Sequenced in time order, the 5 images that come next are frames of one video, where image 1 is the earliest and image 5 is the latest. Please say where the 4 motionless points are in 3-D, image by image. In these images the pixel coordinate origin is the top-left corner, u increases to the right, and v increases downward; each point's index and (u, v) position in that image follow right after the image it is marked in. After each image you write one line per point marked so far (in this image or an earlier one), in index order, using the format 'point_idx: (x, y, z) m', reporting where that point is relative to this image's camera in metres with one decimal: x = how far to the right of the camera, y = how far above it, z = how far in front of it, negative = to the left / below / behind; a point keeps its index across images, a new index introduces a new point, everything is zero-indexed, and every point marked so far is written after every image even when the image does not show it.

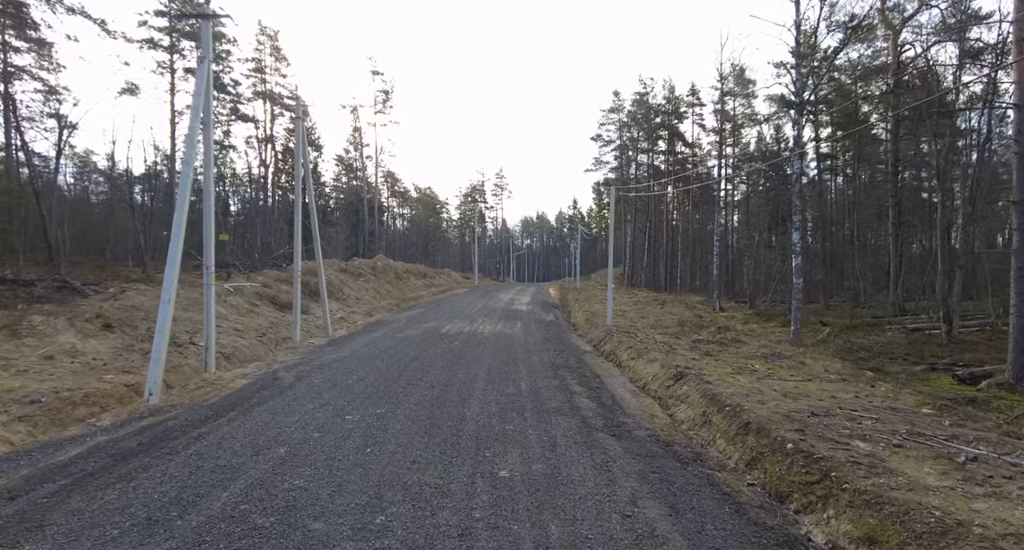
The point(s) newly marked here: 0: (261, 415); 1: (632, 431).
0: (-2.7, -1.5, +5.8) m
1: (+1.3, -1.6, +5.4) m
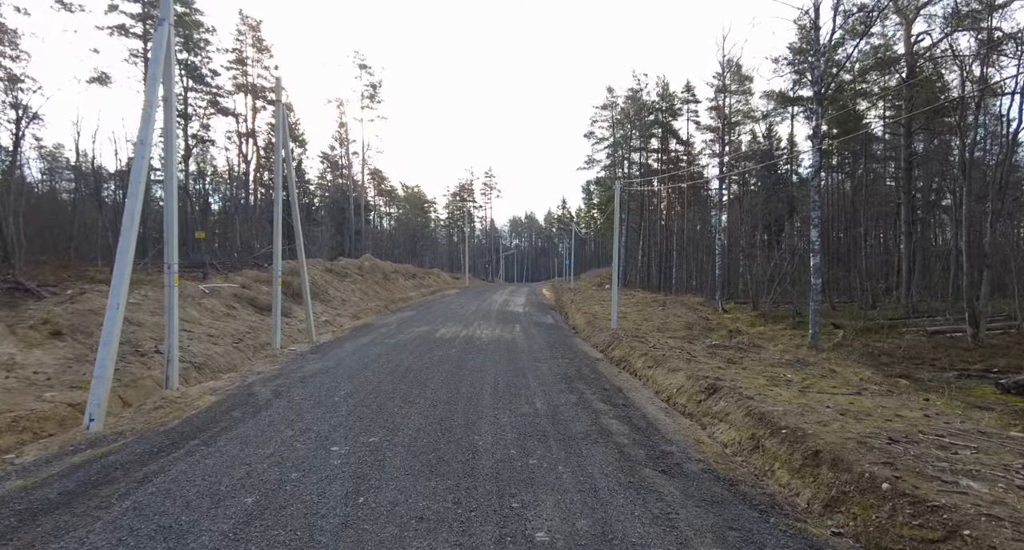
0: (-2.5, -1.5, +4.7) m
1: (+1.5, -1.6, +4.5) m
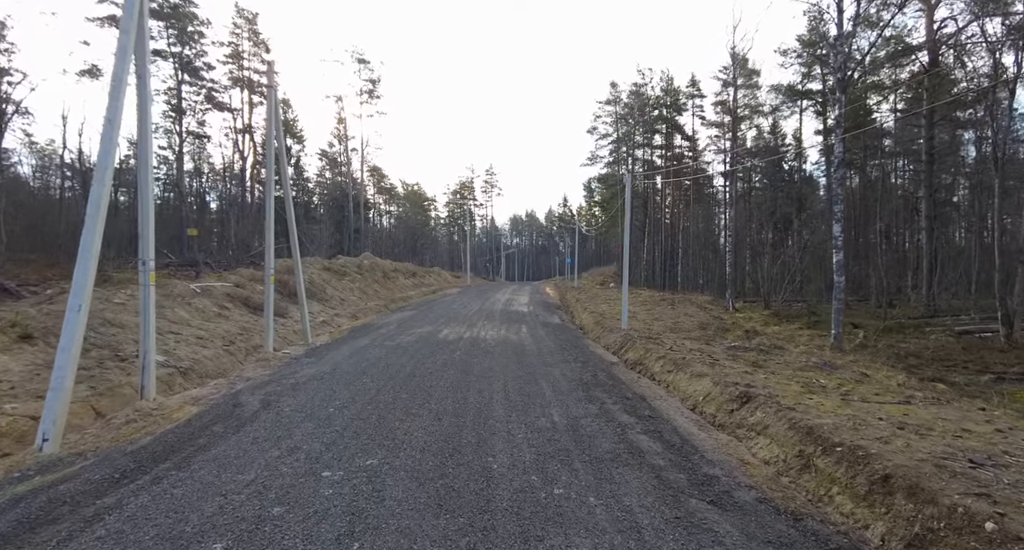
0: (-2.4, -1.5, +4.1) m
1: (+1.6, -1.6, +3.8) m
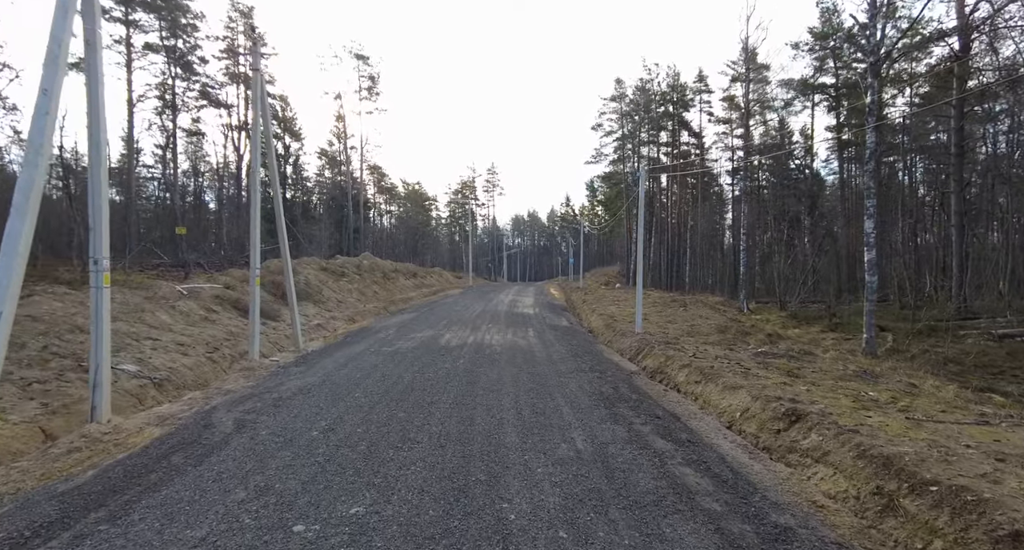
0: (-2.3, -1.5, +3.2) m
1: (+1.7, -1.6, +3.0) m
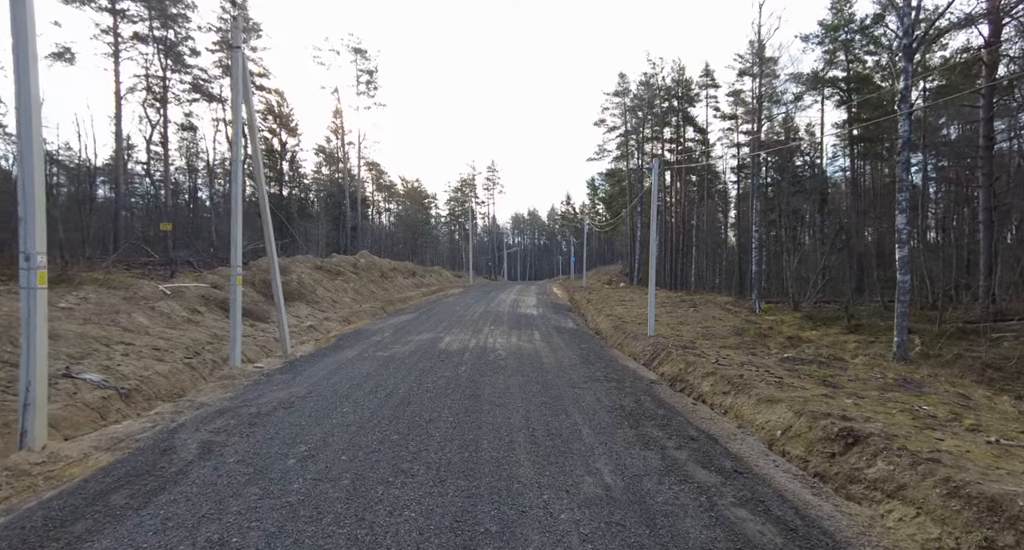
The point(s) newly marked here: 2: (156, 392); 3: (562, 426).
0: (-2.1, -1.5, +2.4) m
1: (+1.9, -1.6, +2.2) m
2: (-5.0, -1.6, +7.3) m
3: (+0.5, -1.5, +5.2) m
